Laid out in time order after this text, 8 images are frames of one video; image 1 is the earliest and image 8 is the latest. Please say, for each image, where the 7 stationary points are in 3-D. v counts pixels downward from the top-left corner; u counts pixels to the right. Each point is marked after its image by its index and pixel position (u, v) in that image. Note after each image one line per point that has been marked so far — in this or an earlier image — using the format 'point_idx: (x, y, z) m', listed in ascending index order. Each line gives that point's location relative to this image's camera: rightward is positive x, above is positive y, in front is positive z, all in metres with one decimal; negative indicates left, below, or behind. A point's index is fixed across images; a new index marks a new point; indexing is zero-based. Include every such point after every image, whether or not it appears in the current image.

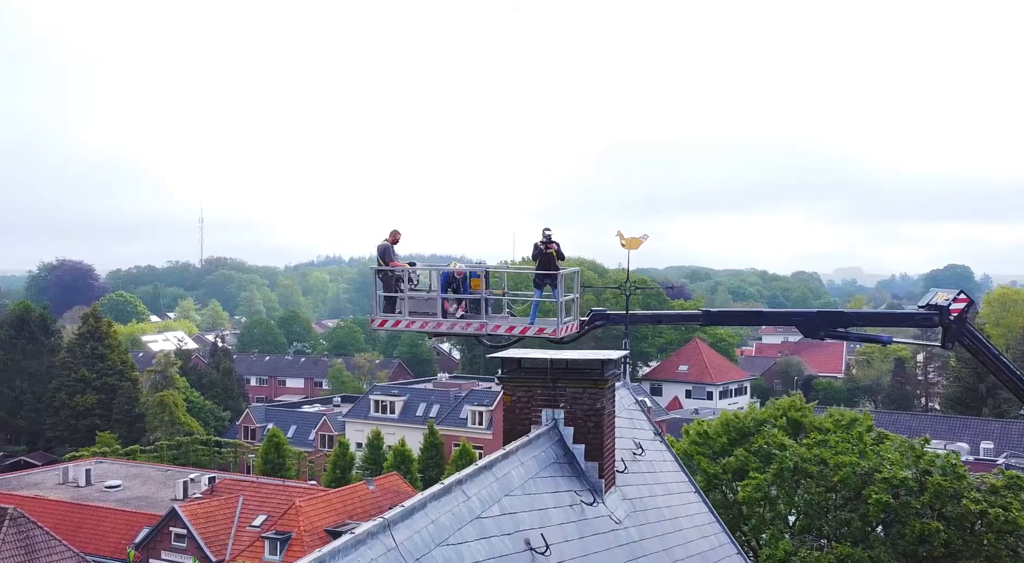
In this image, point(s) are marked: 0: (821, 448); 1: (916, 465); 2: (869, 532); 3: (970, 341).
0: (+5.6, -3.0, +18.1) m
1: (+6.6, -3.0, +16.6) m
2: (+5.8, -4.0, +16.4) m
3: (+6.6, -0.8, +14.6) m
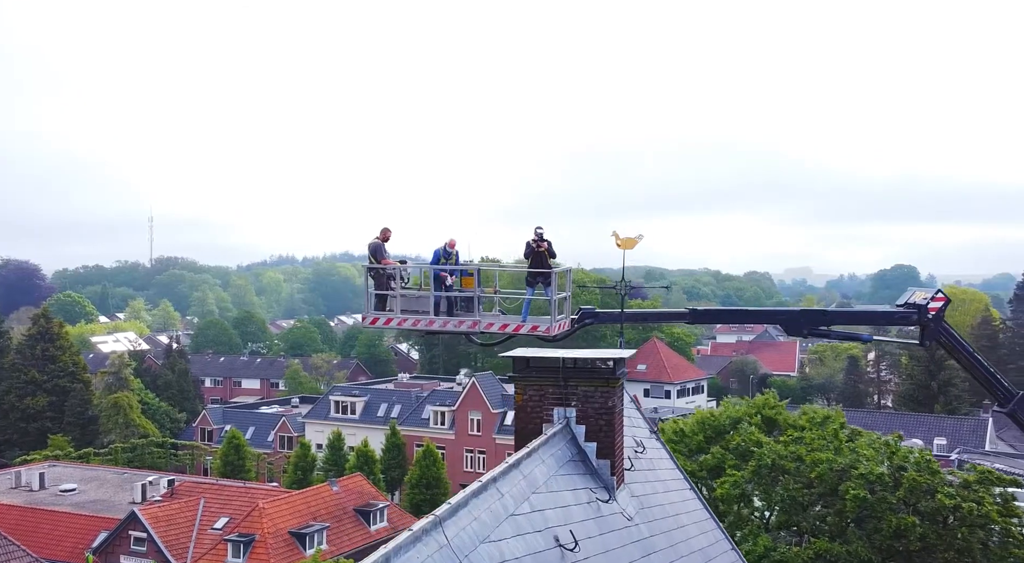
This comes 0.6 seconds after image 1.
0: (+5.2, -3.0, +18.5) m
1: (+6.3, -3.0, +17.0) m
2: (+5.5, -4.0, +16.7) m
3: (+6.4, -0.8, +15.0) m
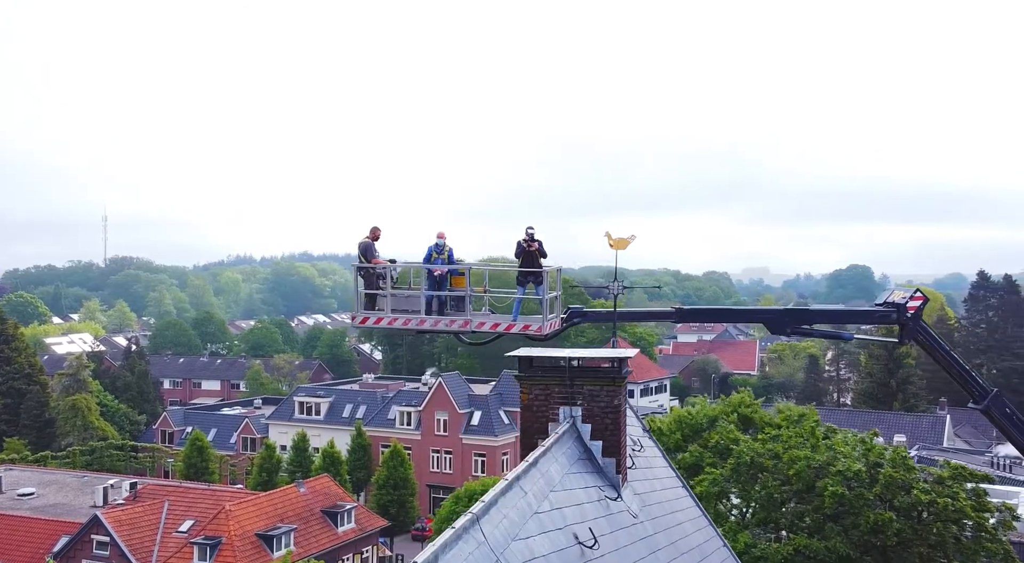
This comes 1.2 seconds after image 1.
0: (+4.9, -3.0, +18.8) m
1: (+6.1, -3.0, +17.3) m
2: (+5.2, -4.0, +17.0) m
3: (+6.2, -0.8, +15.3) m
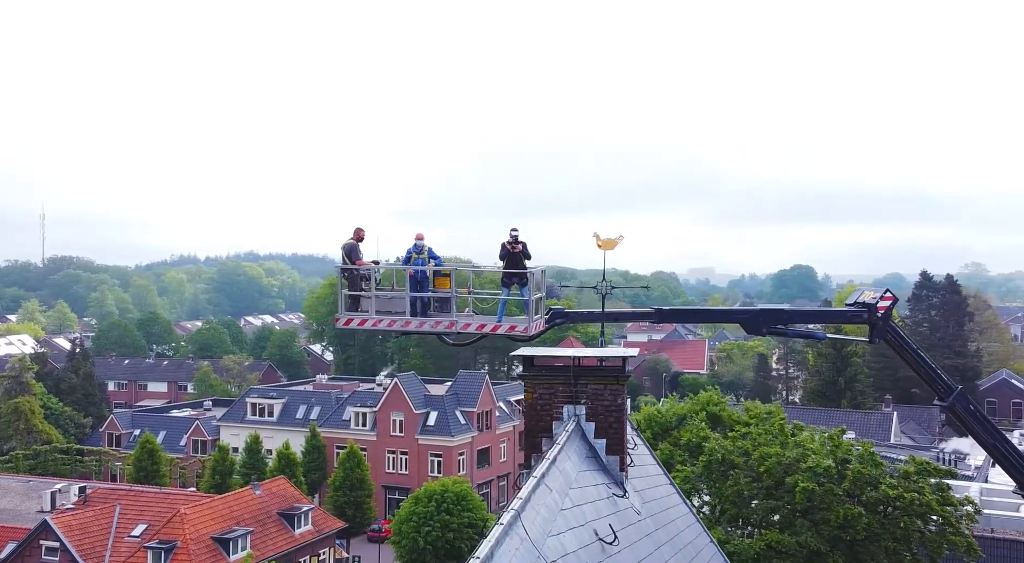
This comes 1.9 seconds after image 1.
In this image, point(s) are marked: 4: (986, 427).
0: (+4.4, -3.0, +19.1) m
1: (+5.6, -3.0, +17.7) m
2: (+4.8, -4.1, +17.4) m
3: (+5.9, -0.8, +15.7) m
4: (+7.6, -2.3, +16.4) m
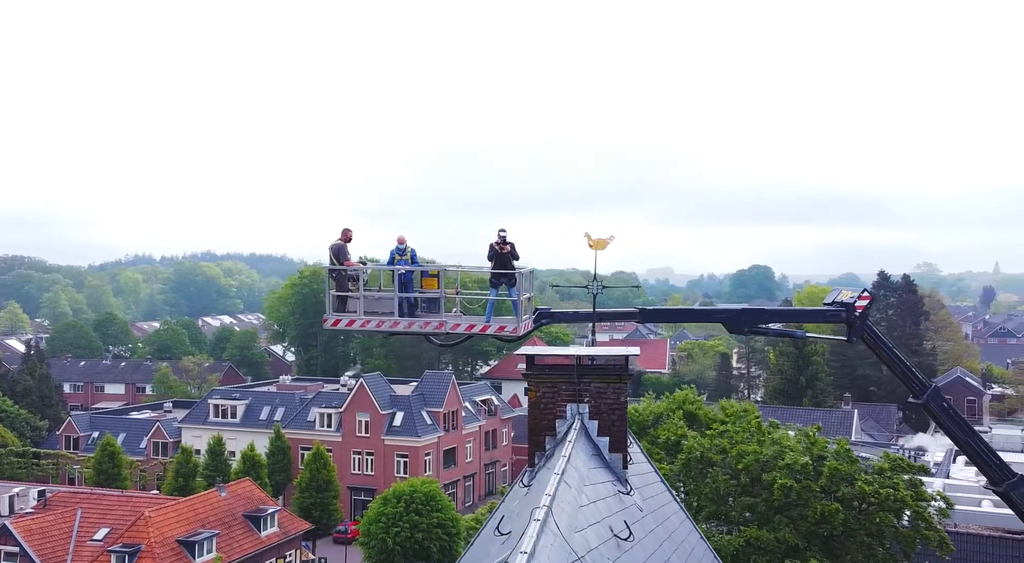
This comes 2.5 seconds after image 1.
0: (+4.0, -3.0, +19.3) m
1: (+5.3, -3.0, +18.0) m
2: (+4.5, -4.0, +17.7) m
3: (+5.6, -0.8, +16.0) m
4: (+7.3, -2.3, +16.7) m
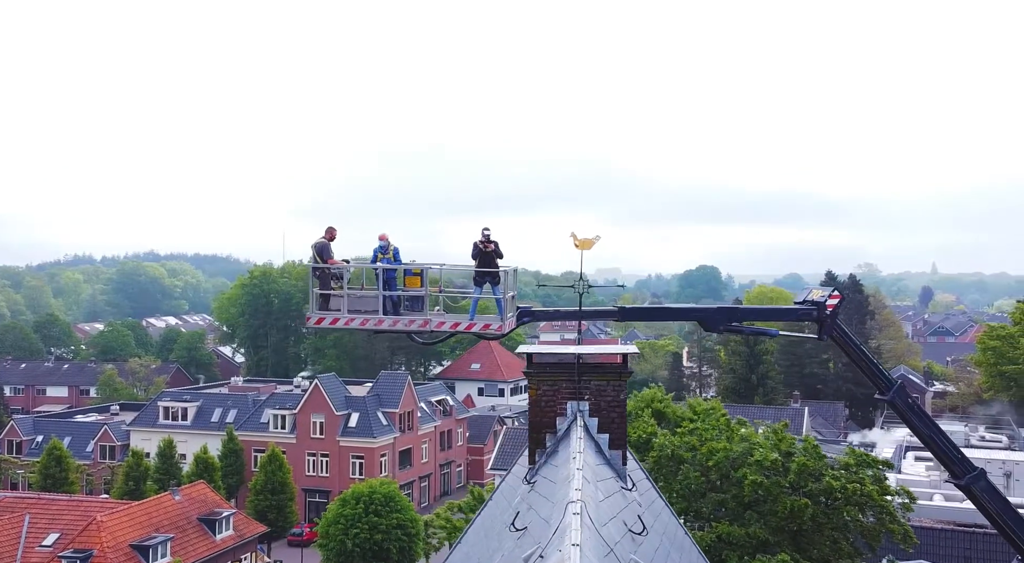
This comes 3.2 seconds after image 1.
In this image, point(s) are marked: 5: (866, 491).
0: (+3.4, -3.0, +19.6) m
1: (+4.8, -3.0, +18.4) m
2: (+4.1, -4.0, +18.0) m
3: (+5.2, -0.8, +16.4) m
4: (+6.9, -2.3, +17.2) m
5: (+6.1, -3.6, +17.6) m
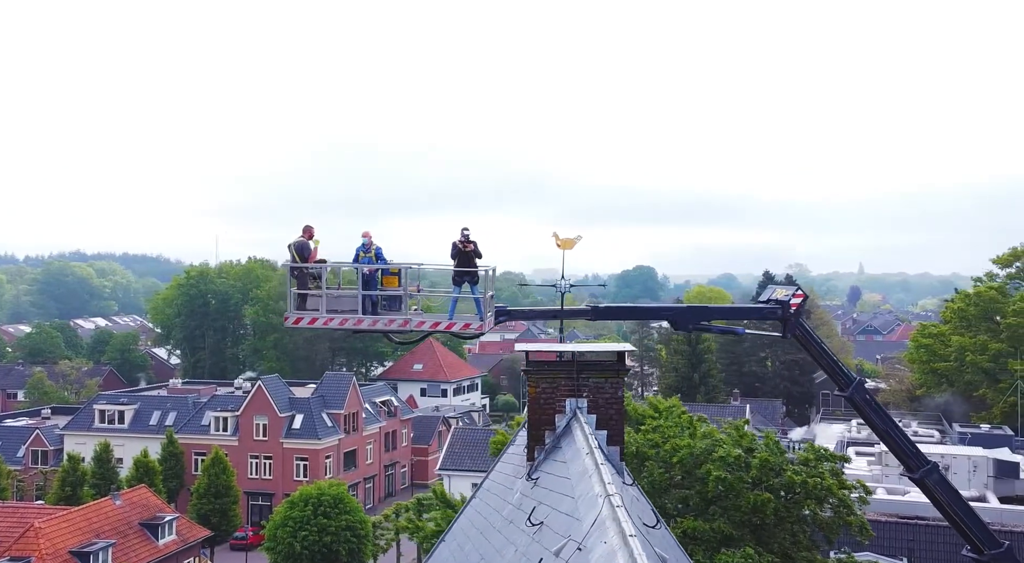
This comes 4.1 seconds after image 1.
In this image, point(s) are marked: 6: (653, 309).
0: (+2.7, -3.0, +19.9) m
1: (+4.2, -3.0, +18.7) m
2: (+3.5, -4.0, +18.3) m
3: (+4.8, -0.8, +16.8) m
4: (+6.3, -2.3, +17.7) m
5: (+5.5, -3.6, +18.0) m
6: (+2.1, -0.4, +15.8) m
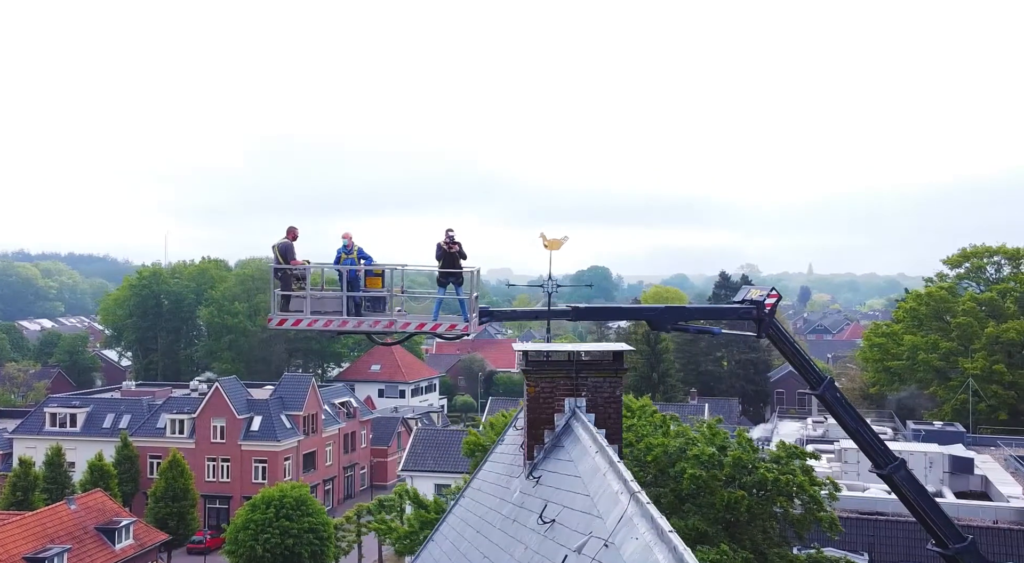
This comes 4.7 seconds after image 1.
0: (+2.2, -3.0, +20.0) m
1: (+3.7, -3.0, +18.9) m
2: (+3.0, -4.0, +18.5) m
3: (+4.4, -0.8, +17.0) m
4: (+5.9, -2.3, +18.0) m
5: (+5.1, -3.6, +18.3) m
6: (+1.8, -0.4, +16.0) m
